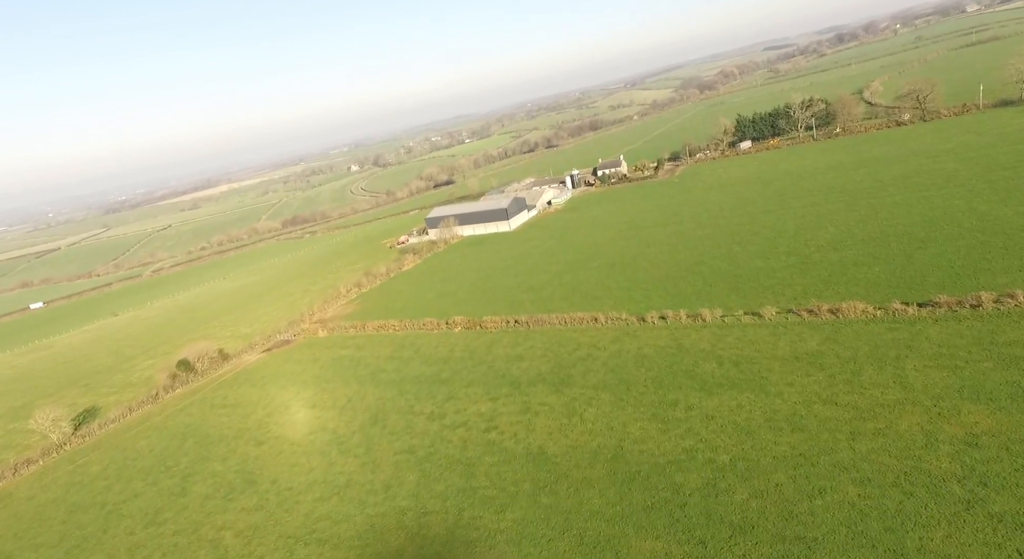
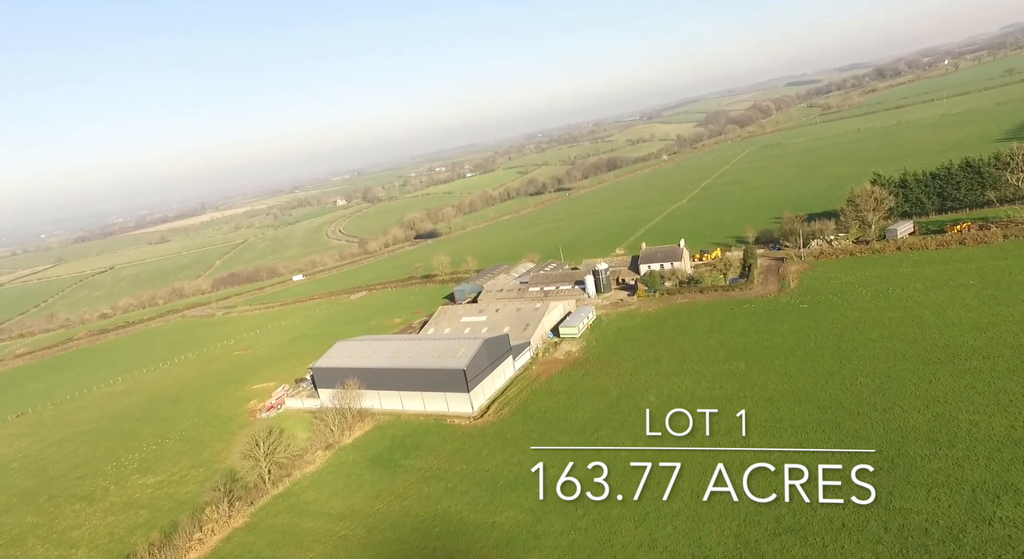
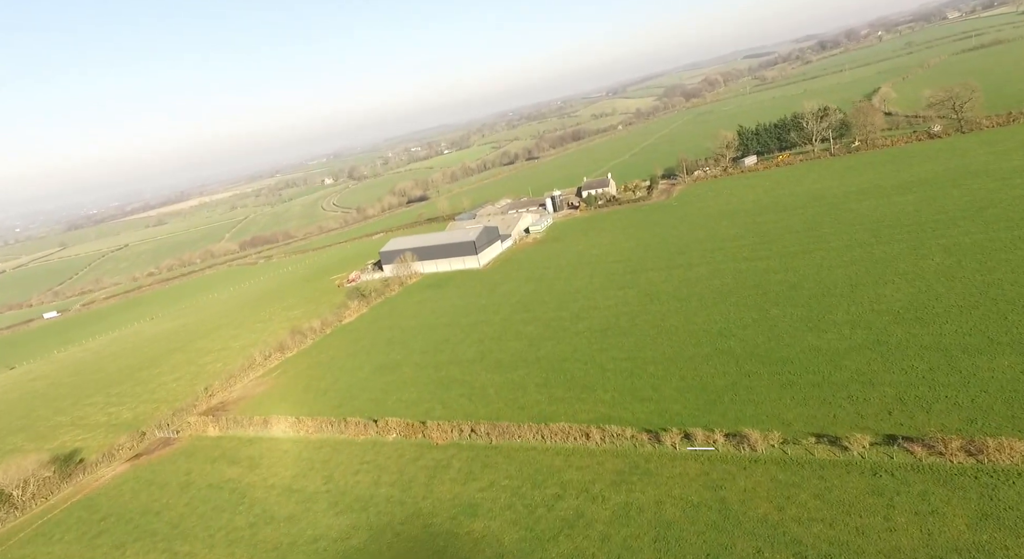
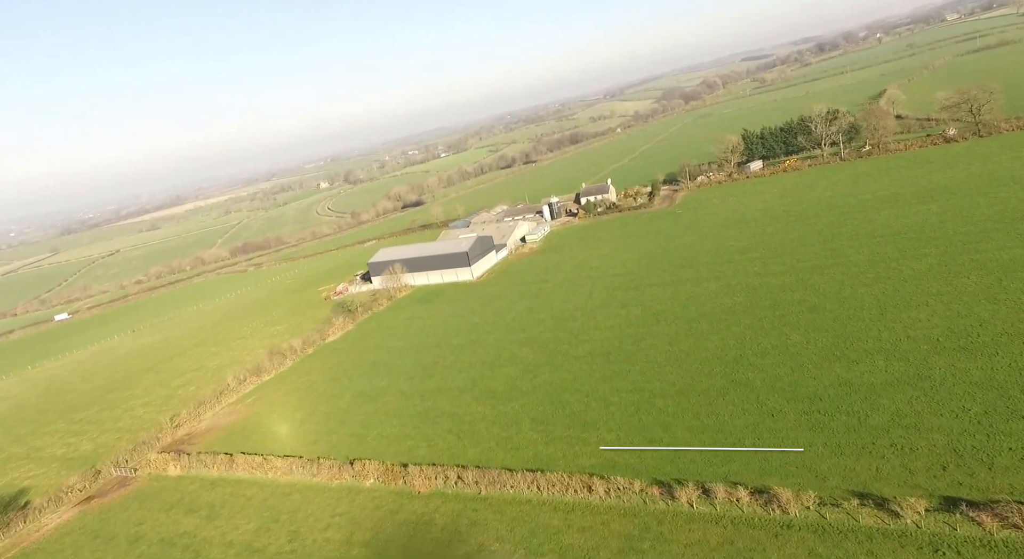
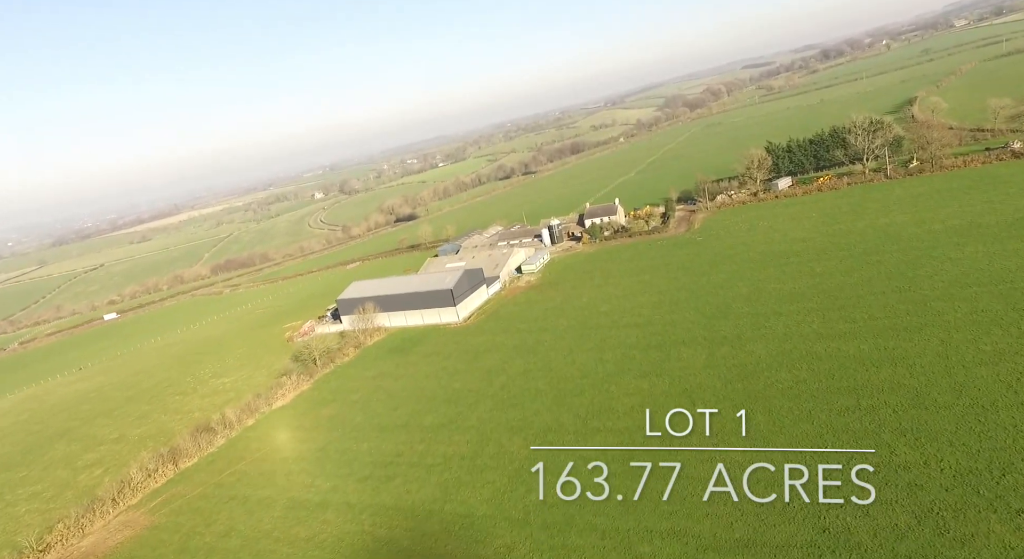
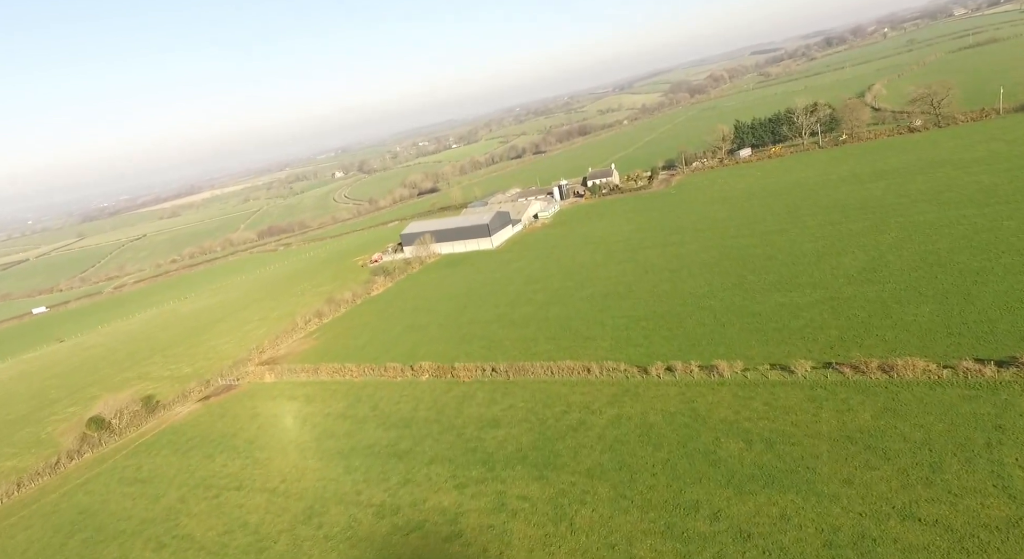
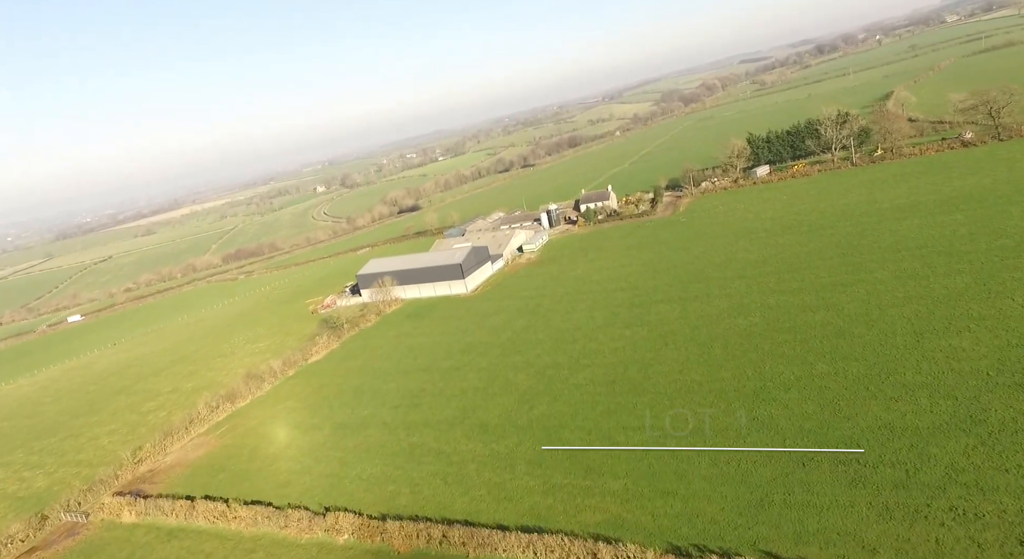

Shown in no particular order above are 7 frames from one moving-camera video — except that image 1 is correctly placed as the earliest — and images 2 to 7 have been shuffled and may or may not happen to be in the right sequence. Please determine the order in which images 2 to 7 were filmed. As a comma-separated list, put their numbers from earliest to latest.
6, 3, 4, 7, 5, 2
